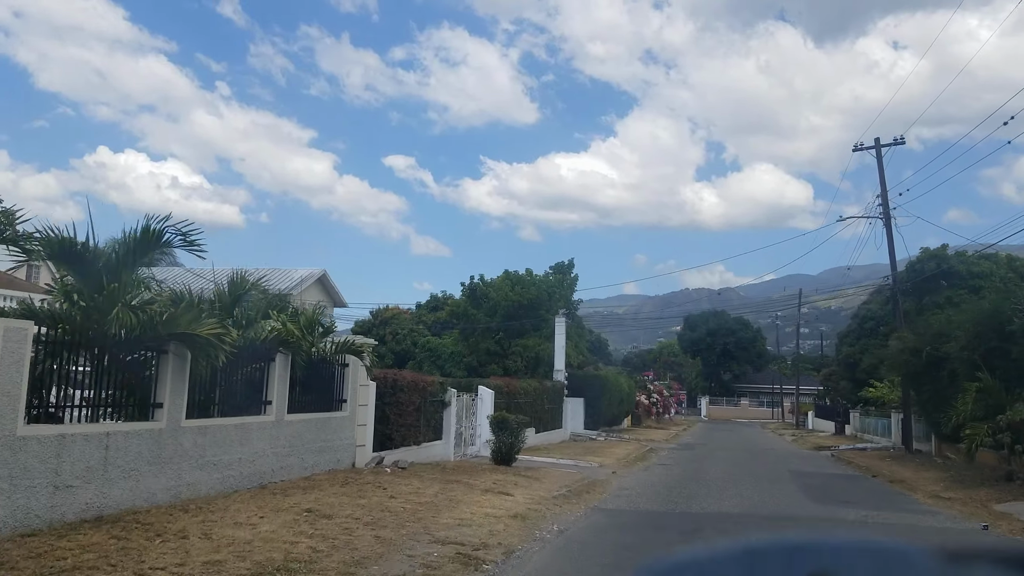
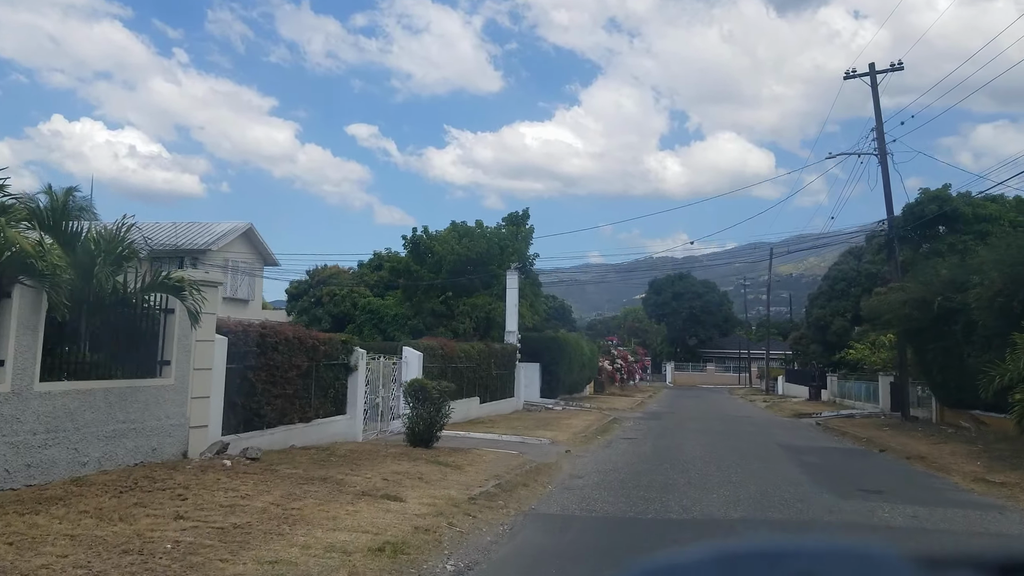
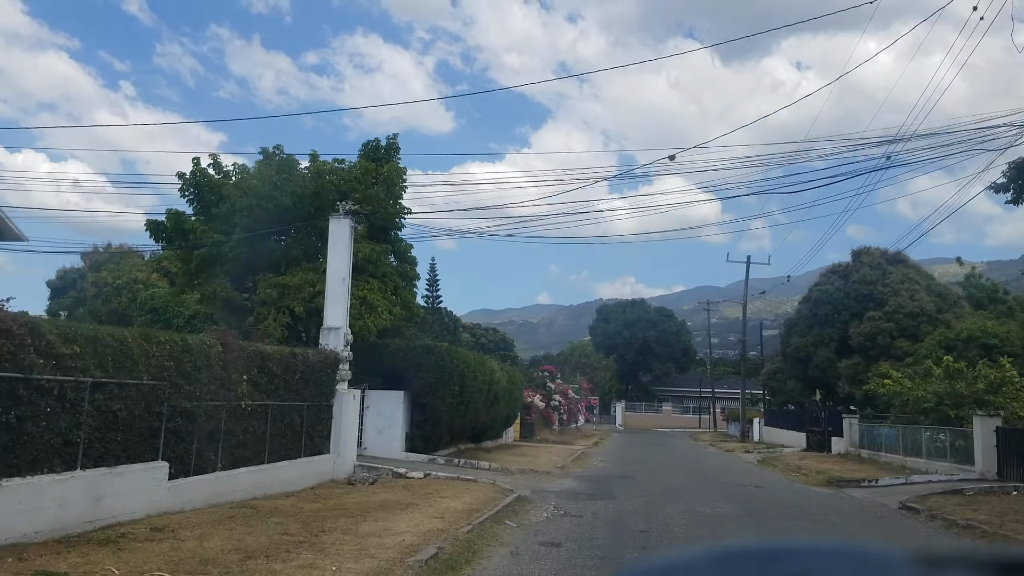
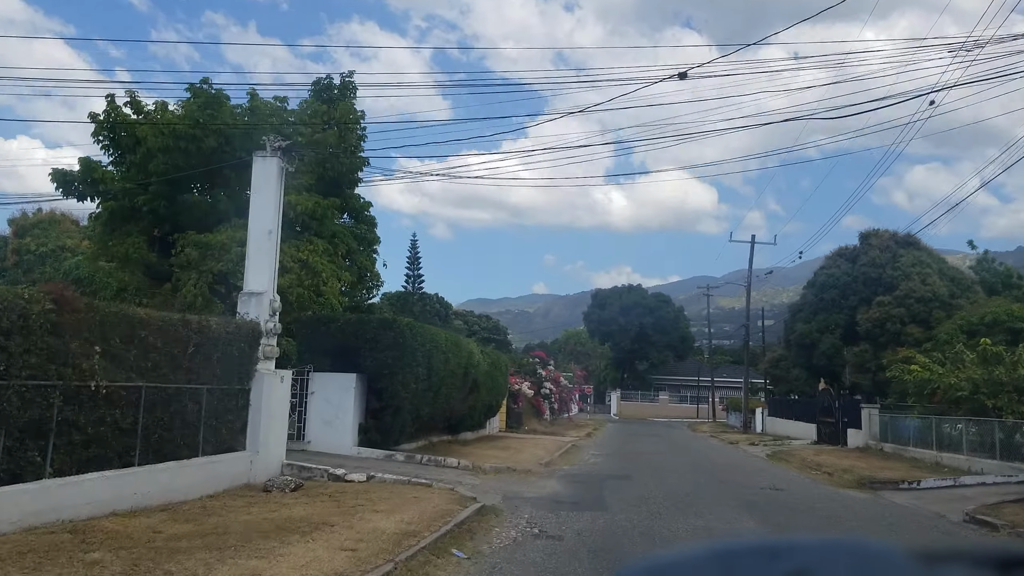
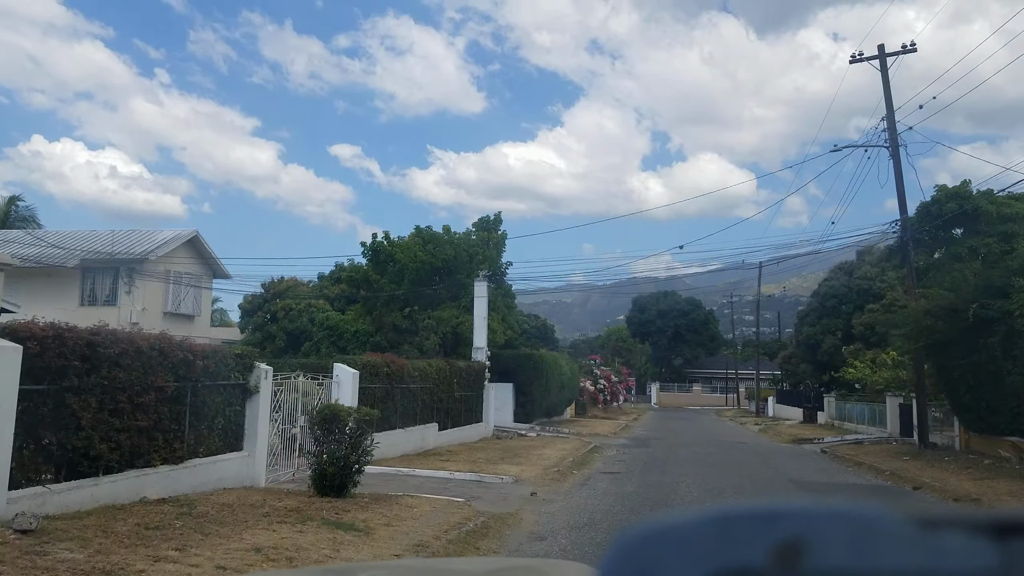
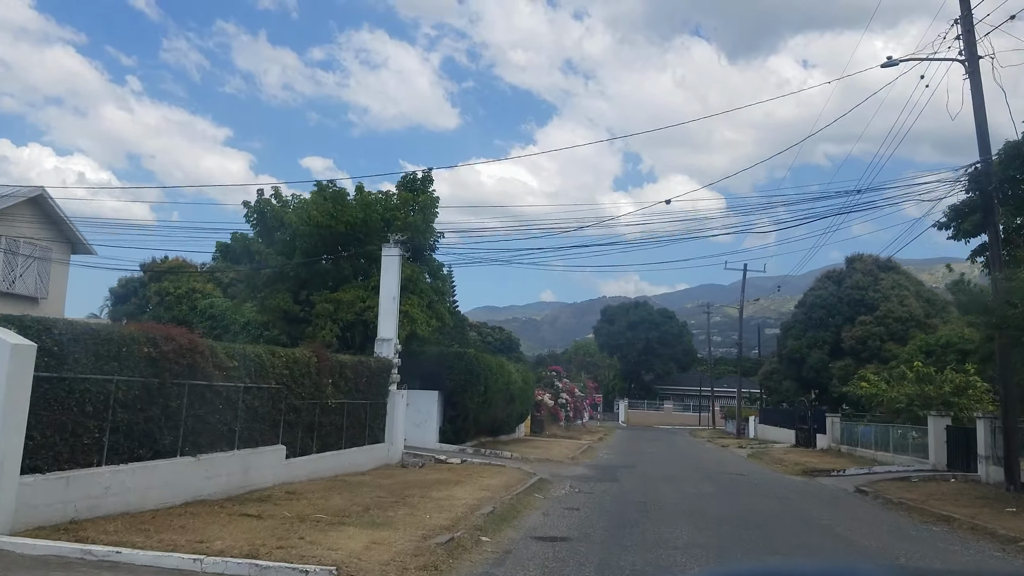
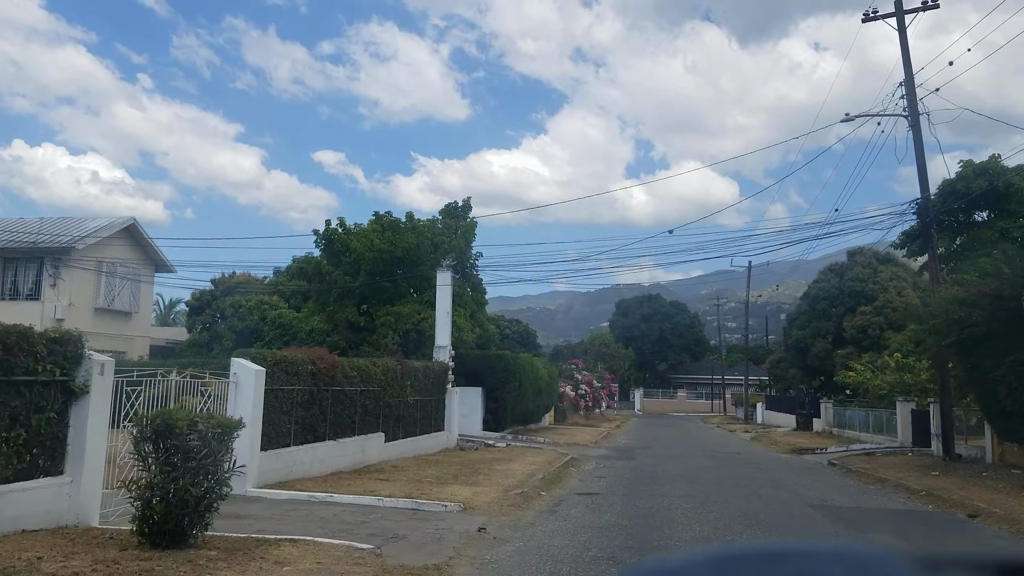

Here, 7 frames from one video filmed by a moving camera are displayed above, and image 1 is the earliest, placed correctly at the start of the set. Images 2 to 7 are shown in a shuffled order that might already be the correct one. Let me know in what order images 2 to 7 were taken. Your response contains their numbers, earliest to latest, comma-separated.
2, 5, 7, 6, 3, 4
